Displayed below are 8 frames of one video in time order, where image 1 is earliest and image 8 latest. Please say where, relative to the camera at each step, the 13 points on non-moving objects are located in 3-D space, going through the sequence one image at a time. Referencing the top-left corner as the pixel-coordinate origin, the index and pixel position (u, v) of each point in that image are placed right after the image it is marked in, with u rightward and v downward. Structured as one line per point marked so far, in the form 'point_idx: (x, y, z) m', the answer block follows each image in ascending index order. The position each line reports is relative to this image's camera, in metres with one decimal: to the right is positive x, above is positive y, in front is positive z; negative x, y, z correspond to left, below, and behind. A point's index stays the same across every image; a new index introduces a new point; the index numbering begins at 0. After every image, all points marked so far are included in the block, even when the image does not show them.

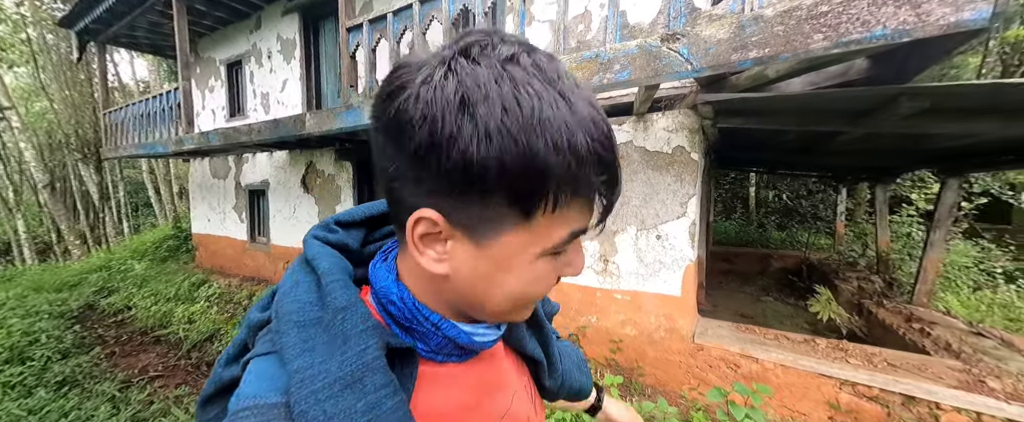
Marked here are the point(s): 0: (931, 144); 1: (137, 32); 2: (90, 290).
0: (+3.7, +0.5, +2.9) m
1: (-8.6, +4.1, +7.4) m
2: (-8.9, -1.7, +6.8) m
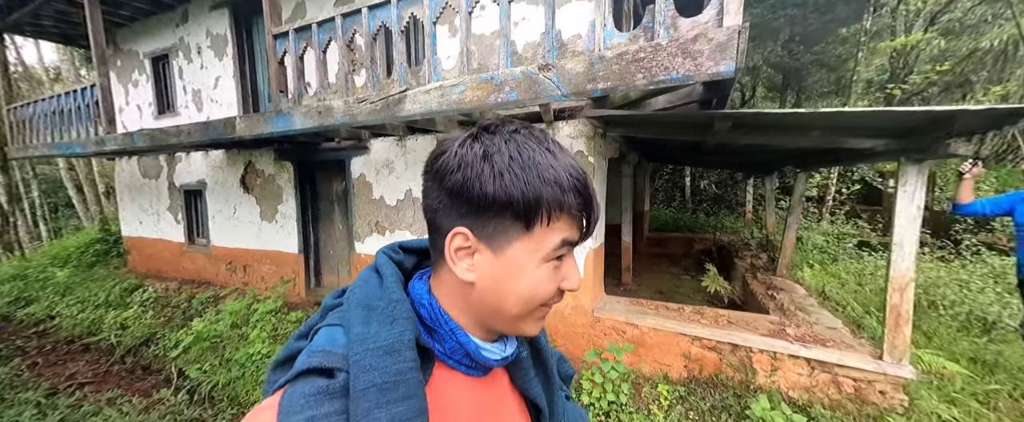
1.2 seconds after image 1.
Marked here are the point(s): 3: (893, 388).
0: (+2.9, +0.6, +3.6) m
1: (-9.9, +4.0, +6.8) m
2: (-10.0, -1.8, +6.3) m
3: (+2.8, -1.3, +2.4) m
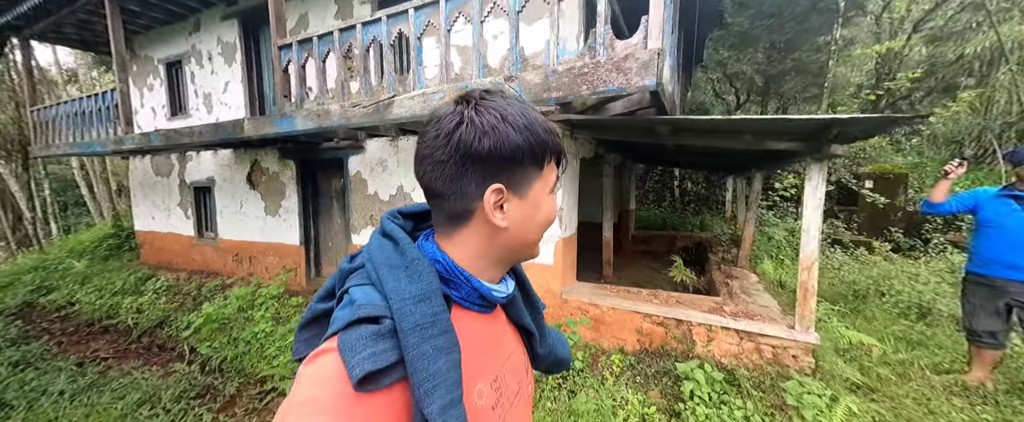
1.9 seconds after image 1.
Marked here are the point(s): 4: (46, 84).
0: (+2.6, +0.7, +4.0) m
1: (-10.1, +4.2, +7.3) m
2: (-10.2, -1.6, +6.8) m
3: (+2.5, -1.2, +2.8) m
4: (-15.3, +4.2, +10.6) m
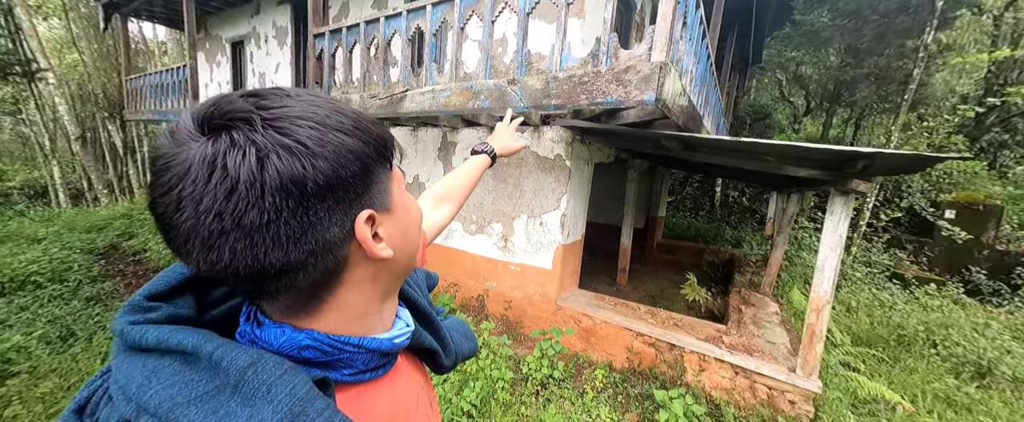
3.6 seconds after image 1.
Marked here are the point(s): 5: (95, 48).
0: (+2.7, +0.5, +3.7) m
1: (-9.1, +5.2, +8.3) m
2: (-9.9, -0.6, +8.0) m
3: (+2.3, -1.5, +2.6) m
4: (-13.9, +5.8, +12.1) m
5: (-13.9, +5.4, +10.8) m
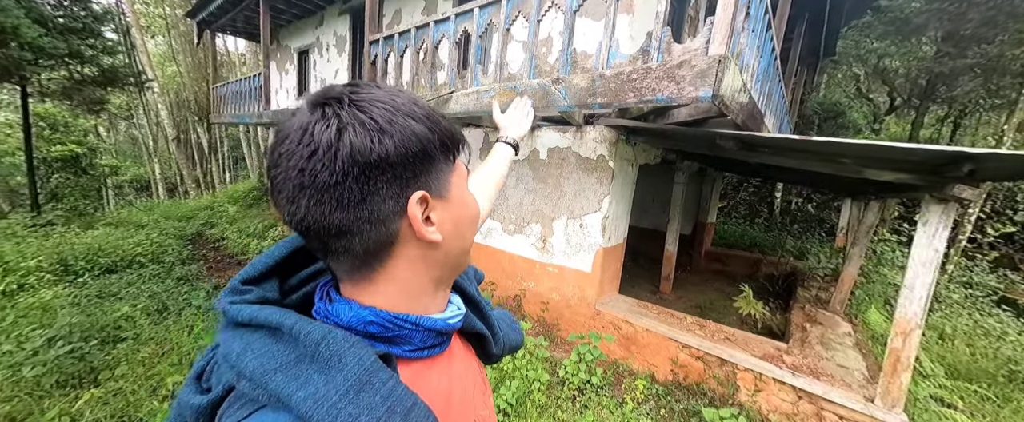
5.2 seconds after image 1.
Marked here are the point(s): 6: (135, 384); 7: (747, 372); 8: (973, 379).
0: (+3.1, +0.4, +3.3) m
1: (-7.9, +5.4, +9.3) m
2: (-8.8, -0.3, +9.1) m
3: (+2.6, -1.6, +2.3) m
4: (-12.1, +6.2, +13.7) m
5: (-12.3, +5.8, +12.4) m
6: (-3.4, -1.6, +2.9) m
7: (+2.0, -1.4, +2.7) m
8: (+5.3, -1.9, +3.7) m
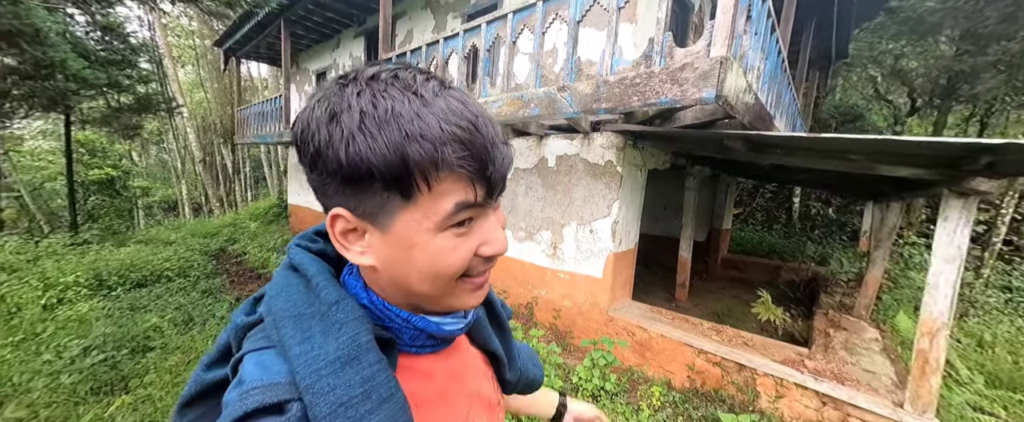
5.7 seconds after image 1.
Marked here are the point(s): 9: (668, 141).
0: (+3.2, +0.4, +3.2) m
1: (-7.7, +4.9, +9.8) m
2: (-8.5, -0.8, +9.5) m
3: (+2.7, -1.5, +2.2) m
4: (-11.7, +5.4, +14.5) m
5: (-12.0, +5.1, +13.1) m
6: (-3.2, -1.7, +3.0) m
7: (+2.1, -1.4, +2.6) m
8: (+5.4, -1.9, +3.5) m
9: (+1.7, +0.7, +3.4) m
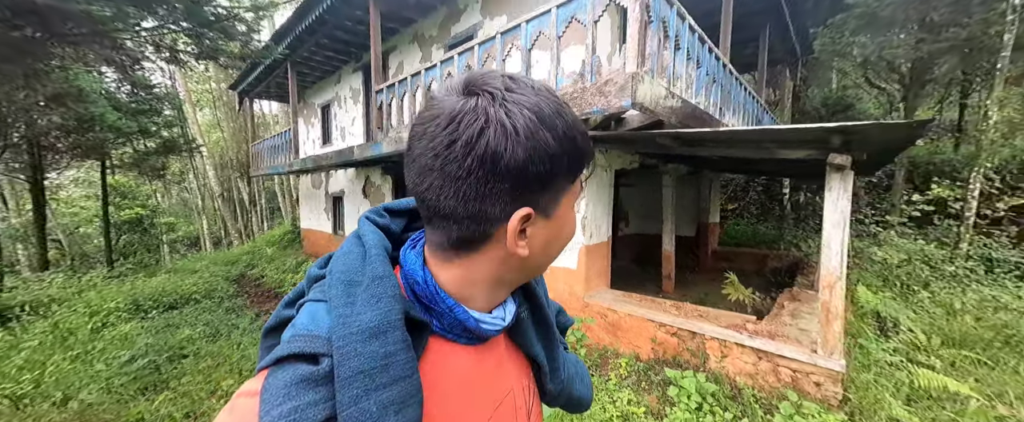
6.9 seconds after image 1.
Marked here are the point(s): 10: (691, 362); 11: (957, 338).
0: (+2.9, +0.6, +3.6) m
1: (-8.1, +4.1, +10.8) m
2: (-8.5, -1.7, +10.2) m
3: (+2.5, -1.3, +2.5) m
4: (-12.0, +4.1, +15.5) m
5: (-12.3, +3.8, +14.1) m
6: (-3.4, -1.9, +3.5) m
7: (+1.9, -1.2, +3.0) m
8: (+5.3, -1.5, +3.7) m
9: (+1.3, +0.8, +3.9) m
10: (+1.7, -1.5, +3.1) m
11: (+5.2, -1.5, +3.8) m
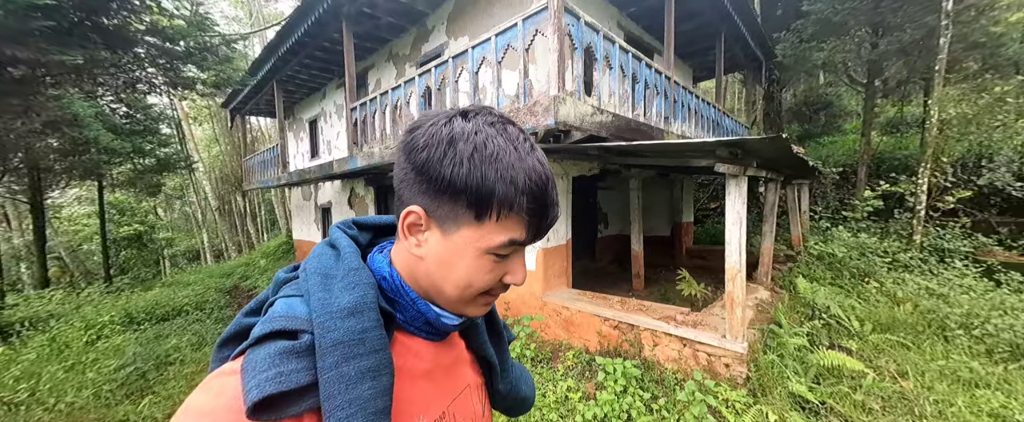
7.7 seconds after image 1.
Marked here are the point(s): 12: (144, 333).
0: (+2.3, +0.6, +4.0) m
1: (-8.7, +3.6, +11.2) m
2: (-9.0, -2.1, +10.5) m
3: (+1.9, -1.3, +2.8) m
4: (-12.6, +3.4, +15.9) m
5: (-12.9, +3.2, +14.5) m
6: (-3.9, -2.1, +3.8) m
7: (+1.4, -1.2, +3.3) m
8: (+4.8, -1.5, +4.0) m
9: (+0.8, +0.8, +4.2) m
10: (+1.2, -1.5, +3.4) m
11: (+4.7, -1.4, +4.0) m
12: (-6.4, -2.1, +5.6) m
